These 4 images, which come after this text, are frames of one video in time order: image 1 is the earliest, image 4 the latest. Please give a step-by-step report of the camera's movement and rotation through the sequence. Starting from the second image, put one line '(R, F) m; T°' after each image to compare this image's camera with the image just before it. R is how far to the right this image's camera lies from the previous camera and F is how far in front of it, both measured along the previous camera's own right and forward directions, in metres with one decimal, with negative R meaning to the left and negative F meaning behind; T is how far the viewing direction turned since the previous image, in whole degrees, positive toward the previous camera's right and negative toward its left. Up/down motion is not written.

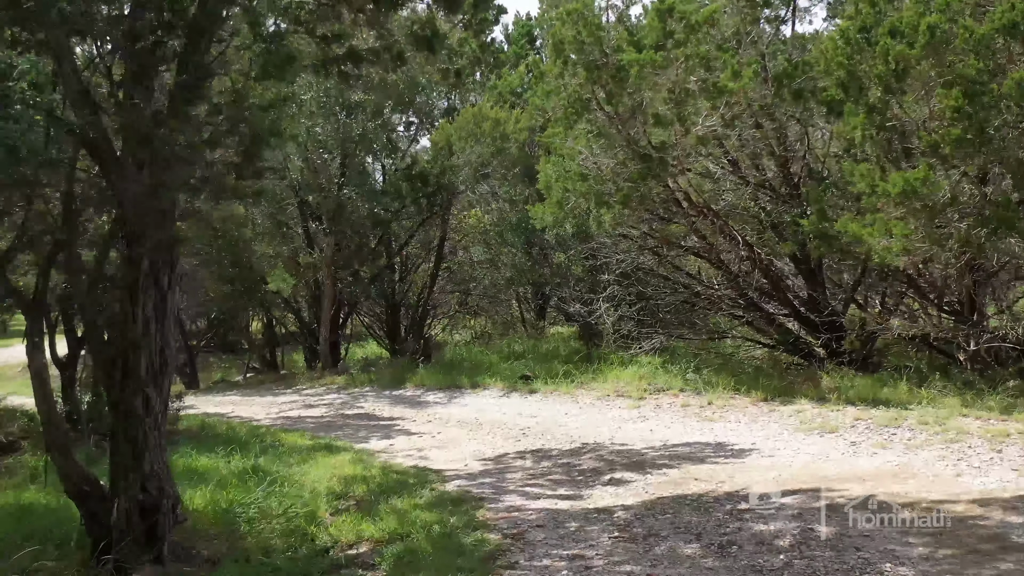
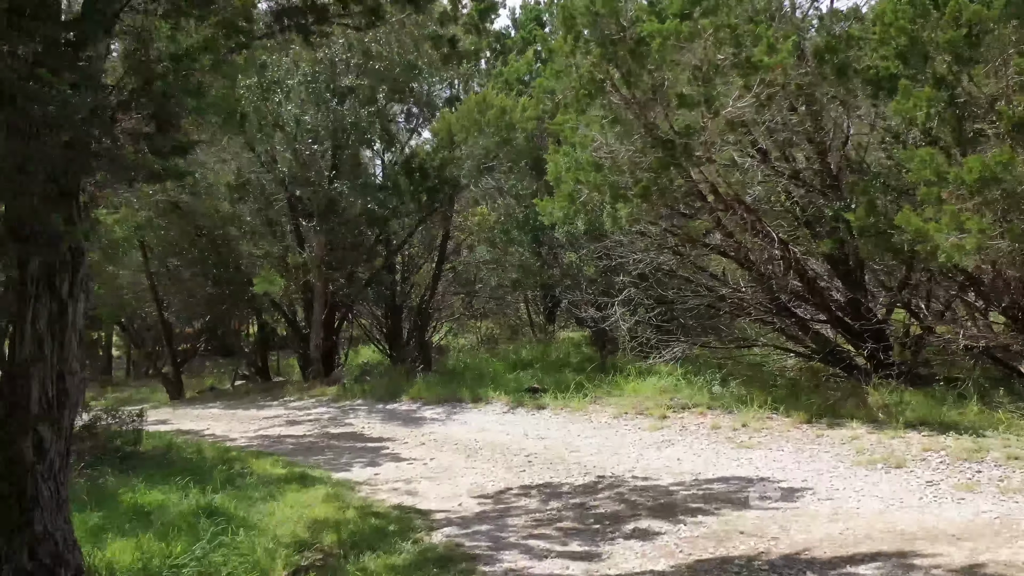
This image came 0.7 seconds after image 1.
(+0.1, +1.4) m; -1°
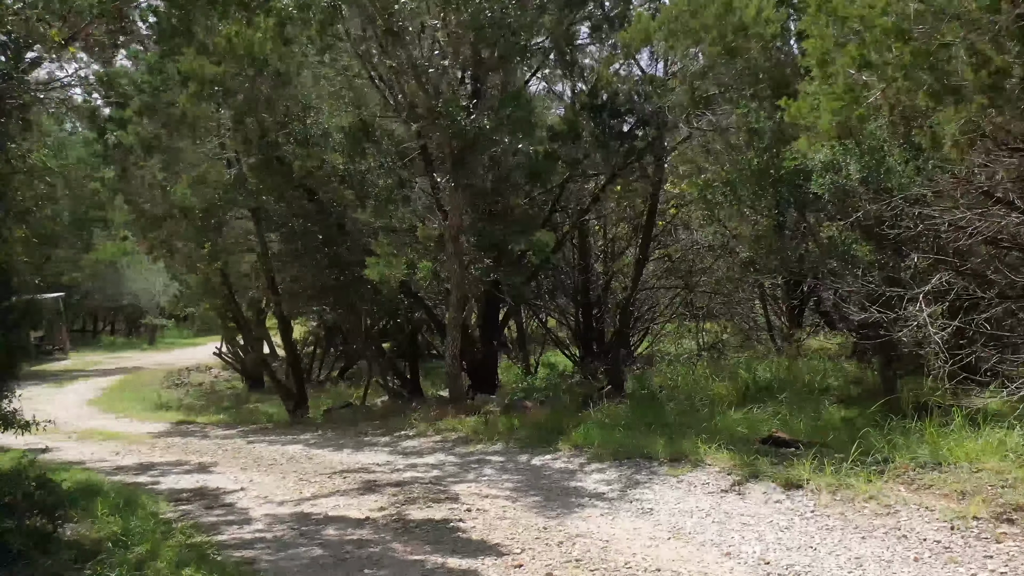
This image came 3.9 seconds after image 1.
(0.0, +5.3) m; -11°
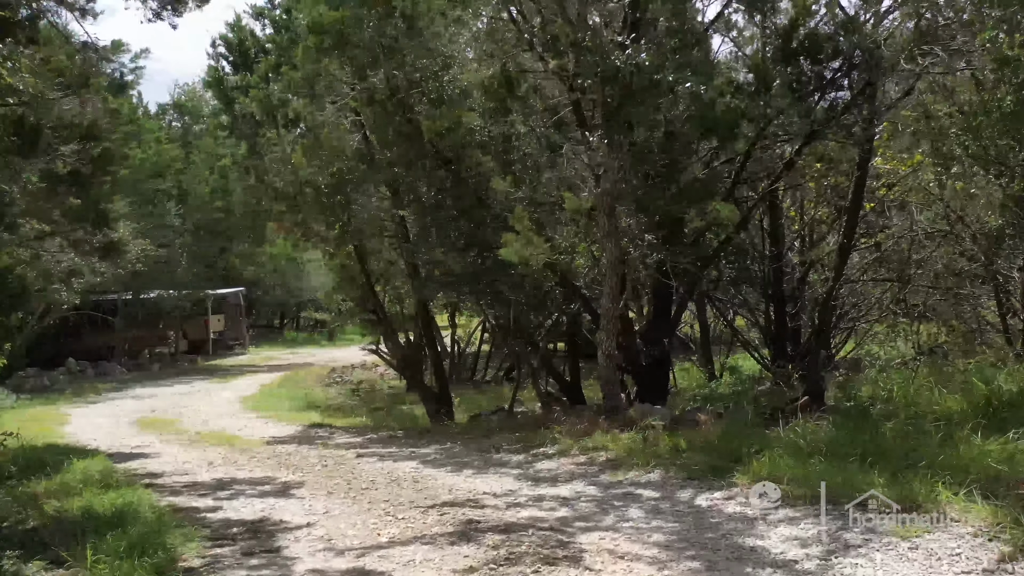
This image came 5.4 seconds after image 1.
(+0.2, +2.1) m; -9°
